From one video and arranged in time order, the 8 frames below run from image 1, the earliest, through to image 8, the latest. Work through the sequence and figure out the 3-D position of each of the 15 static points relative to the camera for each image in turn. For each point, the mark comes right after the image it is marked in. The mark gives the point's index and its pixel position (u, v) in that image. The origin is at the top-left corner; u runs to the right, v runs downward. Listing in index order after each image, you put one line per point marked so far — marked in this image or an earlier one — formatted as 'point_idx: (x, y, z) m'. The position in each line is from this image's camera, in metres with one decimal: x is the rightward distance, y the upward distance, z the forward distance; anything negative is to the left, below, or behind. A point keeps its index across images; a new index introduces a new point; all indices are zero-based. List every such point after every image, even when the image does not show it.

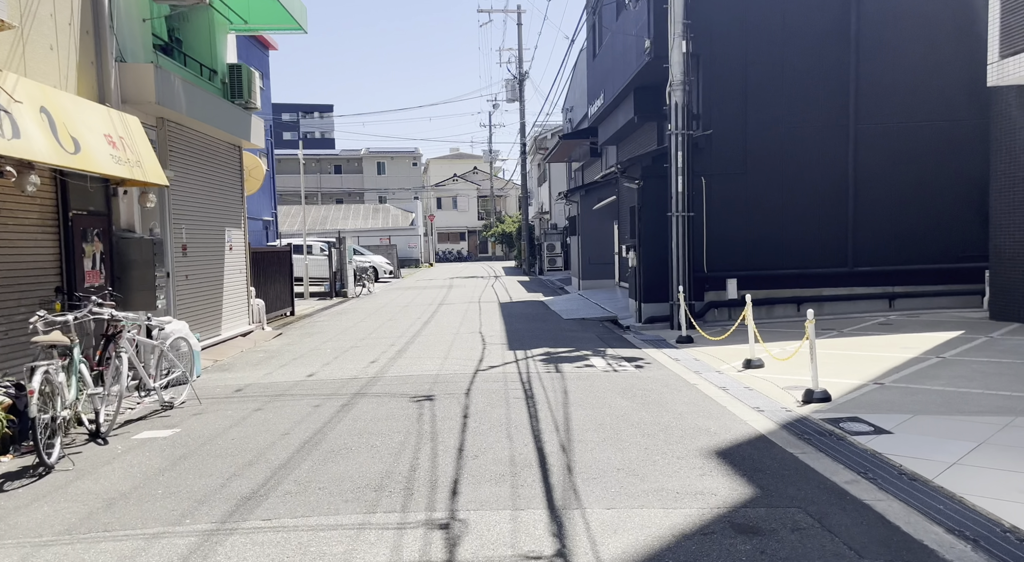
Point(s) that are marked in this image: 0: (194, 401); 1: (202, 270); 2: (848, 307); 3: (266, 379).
0: (-3.3, -1.2, +7.7) m
1: (-4.9, +0.2, +11.7) m
2: (+6.0, -0.5, +13.4) m
3: (-3.0, -1.2, +9.0) m
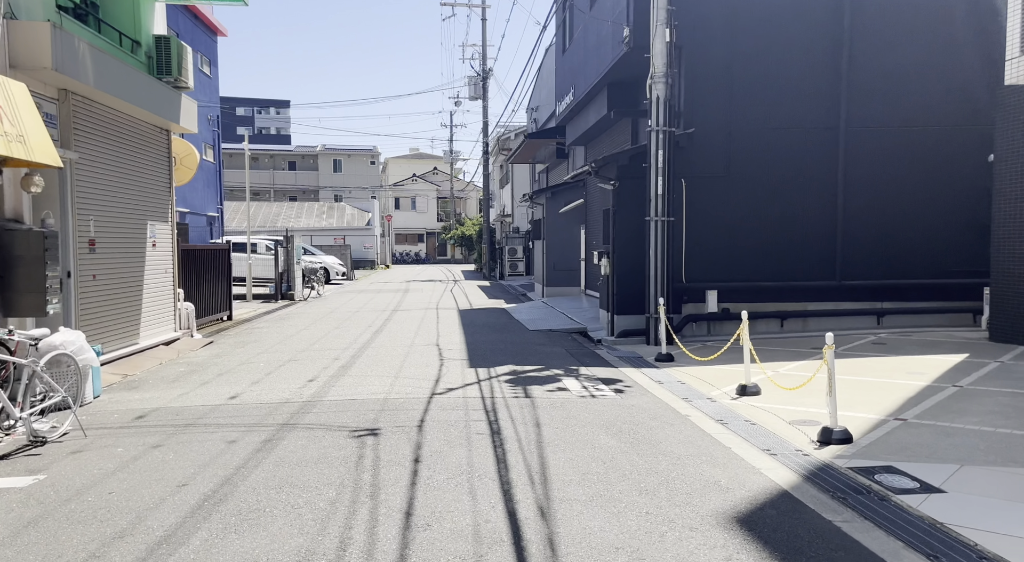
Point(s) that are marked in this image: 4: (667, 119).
0: (-3.6, -1.3, +6.2) m
1: (-5.4, +0.2, +10.2) m
2: (+5.4, -0.7, +12.5) m
3: (-3.4, -1.2, +7.6) m
4: (+2.4, +2.5, +11.6) m
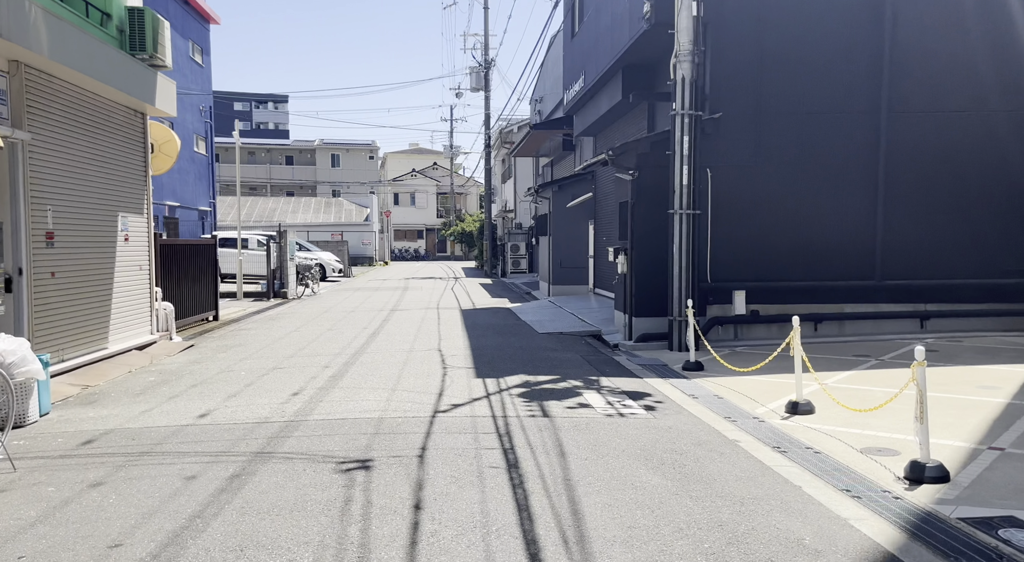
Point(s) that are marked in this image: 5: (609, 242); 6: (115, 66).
0: (-3.5, -1.3, +5.2) m
1: (-5.2, +0.2, +9.1) m
2: (+5.5, -0.7, +11.4) m
3: (-3.2, -1.2, +6.5) m
4: (+2.5, +2.5, +10.5) m
5: (+2.0, +0.8, +14.9) m
6: (-5.1, +2.8, +9.6) m
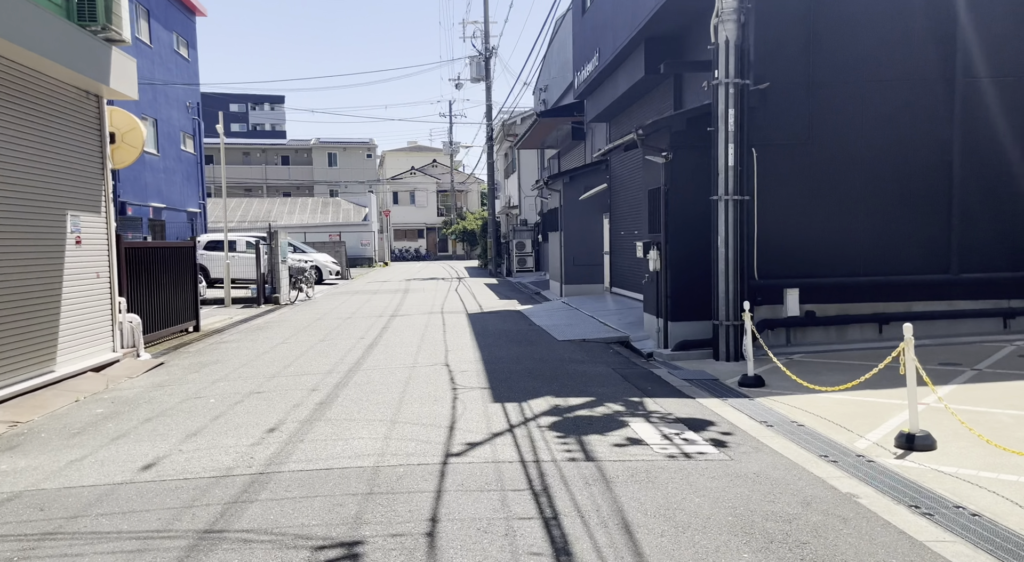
0: (-3.2, -1.4, +3.7) m
1: (-5.0, +0.1, +7.6) m
2: (+5.7, -0.6, +9.9) m
3: (-3.0, -1.3, +5.0) m
4: (+2.7, +2.5, +9.0) m
5: (+2.2, +0.8, +13.3) m
6: (-4.9, +2.6, +8.1) m
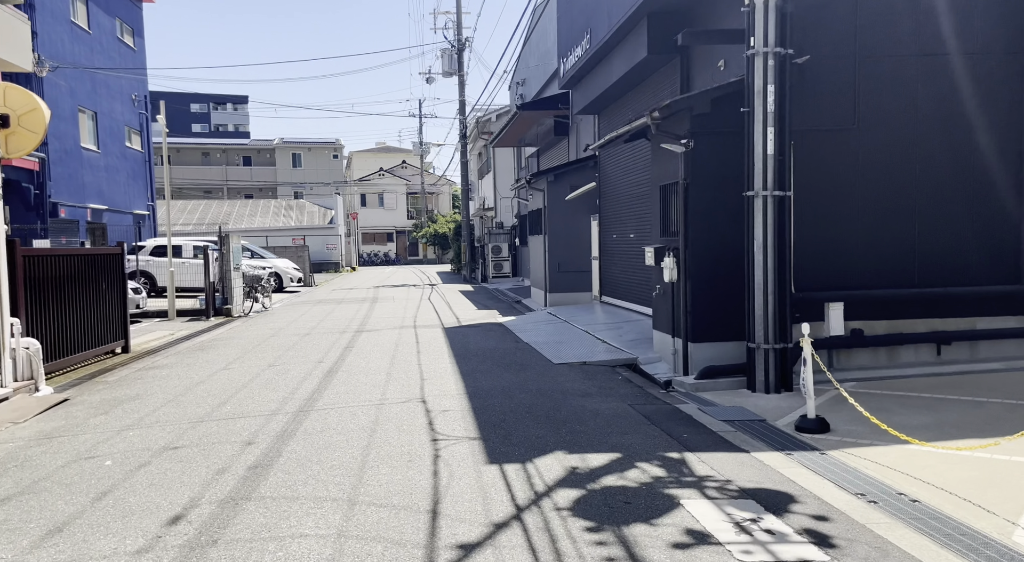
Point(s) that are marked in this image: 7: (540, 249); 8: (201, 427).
0: (-3.1, -1.5, +1.8) m
1: (-5.0, -0.1, +5.6) m
2: (+5.6, -0.8, +8.4) m
3: (-2.9, -1.4, +3.1) m
4: (+2.6, +2.4, +7.3) m
5: (+1.9, +0.7, +11.7) m
6: (-5.0, +2.5, +6.2) m
7: (+0.7, +0.8, +18.7) m
8: (-2.7, -1.3, +6.6) m
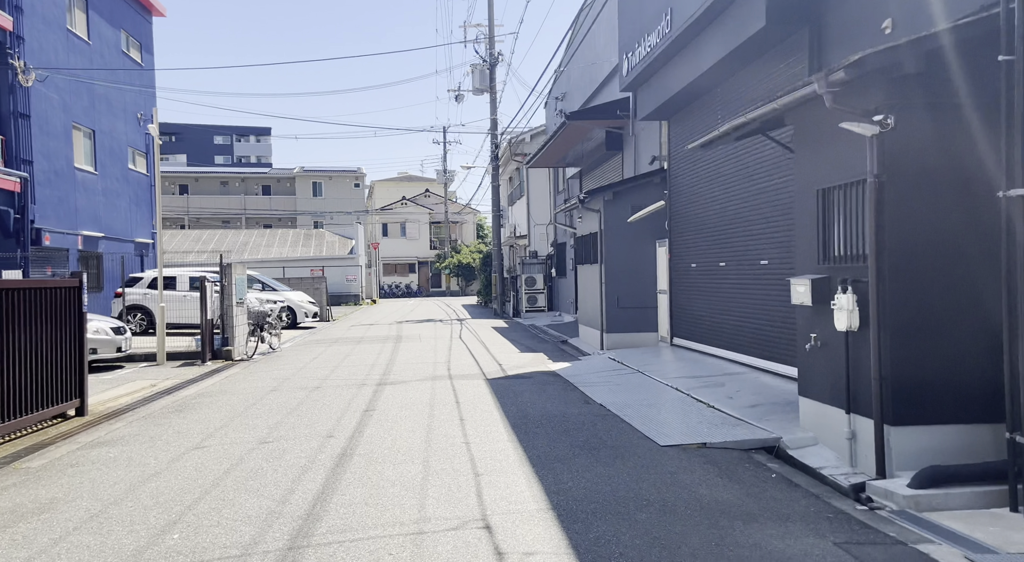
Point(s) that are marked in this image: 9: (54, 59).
0: (-2.5, -1.6, -1.0) m
1: (-4.4, -0.3, +2.9) m
2: (+6.4, -1.1, +5.4) m
3: (-2.3, -1.6, +0.3) m
4: (+3.4, +2.1, +4.6) m
5: (+2.8, +0.2, +8.8) m
6: (-4.3, +2.2, +3.6) m
7: (+1.7, 0.0, +15.8) m
8: (-2.0, -1.5, +3.8) m
9: (-12.0, +5.8, +19.6) m
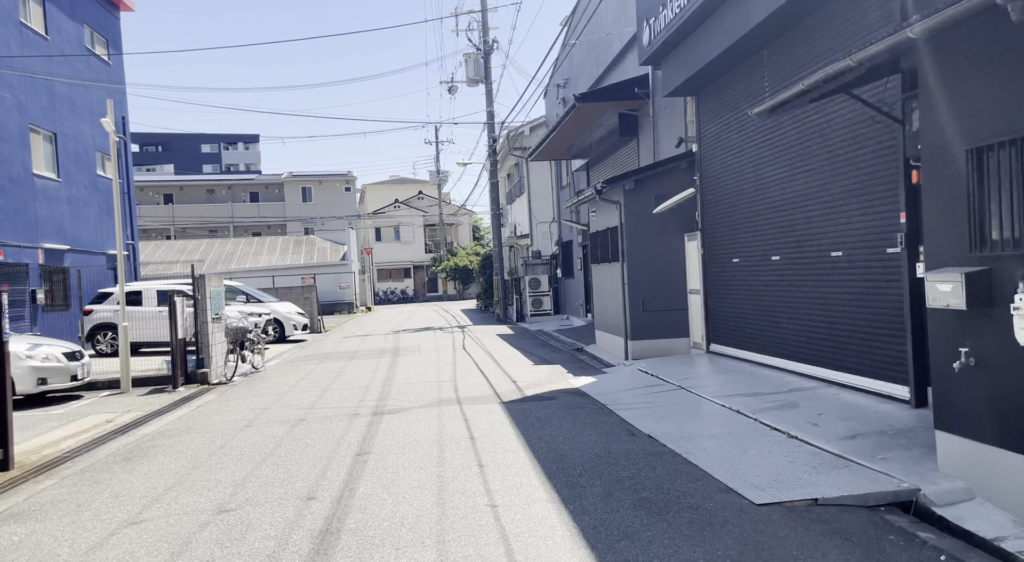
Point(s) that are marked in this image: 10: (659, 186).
0: (-2.2, -1.7, -2.8) m
1: (-4.1, -0.5, +1.1) m
2: (+6.7, -1.0, +3.6) m
3: (-1.9, -1.7, -1.5) m
4: (+3.5, +2.1, +2.8) m
5: (+3.0, +0.2, +7.1) m
6: (-4.1, +2.0, +1.8) m
7: (+1.9, 0.0, +14.1) m
8: (-1.7, -1.7, +2.0) m
9: (-12.0, +5.4, +17.8) m
10: (+2.5, +1.6, +12.7) m
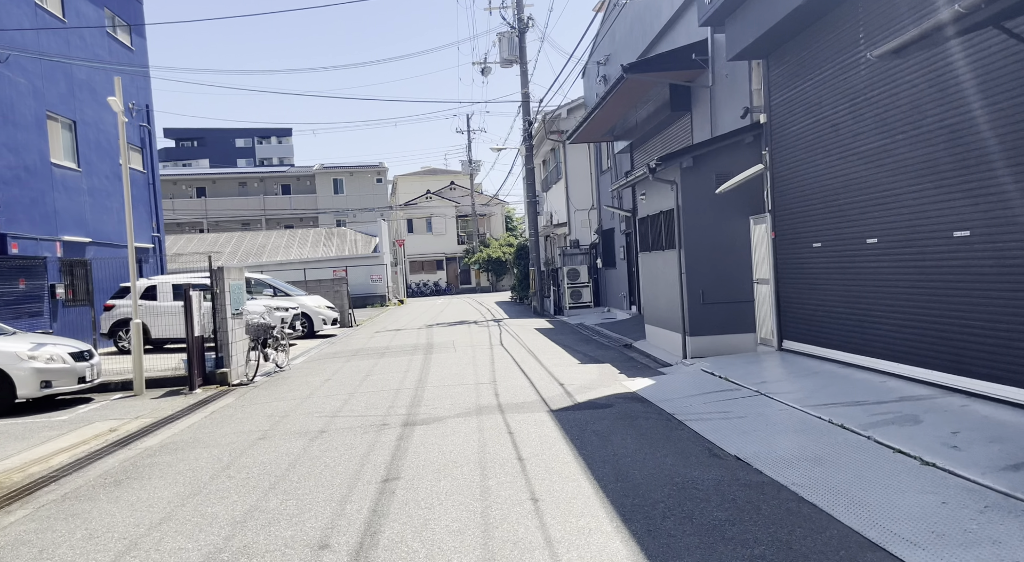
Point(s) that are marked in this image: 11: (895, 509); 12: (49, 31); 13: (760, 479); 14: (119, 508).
0: (-2.1, -1.7, -4.0) m
1: (-3.9, -0.5, 0.0) m
2: (+6.9, -0.9, +2.1) m
3: (-1.9, -1.7, -2.7) m
4: (+3.8, +2.2, +1.3) m
5: (+3.5, +0.3, +5.6) m
6: (-3.9, +2.0, +0.7) m
7: (+2.6, +0.2, +12.7) m
8: (-1.5, -1.6, +0.8) m
9: (-11.1, +5.5, +16.9) m
10: (+3.2, +1.8, +11.3) m
11: (+2.4, -1.4, +4.6) m
12: (-11.2, +6.1, +18.2) m
13: (+1.8, -1.4, +5.3) m
14: (-3.0, -1.7, +5.8) m
